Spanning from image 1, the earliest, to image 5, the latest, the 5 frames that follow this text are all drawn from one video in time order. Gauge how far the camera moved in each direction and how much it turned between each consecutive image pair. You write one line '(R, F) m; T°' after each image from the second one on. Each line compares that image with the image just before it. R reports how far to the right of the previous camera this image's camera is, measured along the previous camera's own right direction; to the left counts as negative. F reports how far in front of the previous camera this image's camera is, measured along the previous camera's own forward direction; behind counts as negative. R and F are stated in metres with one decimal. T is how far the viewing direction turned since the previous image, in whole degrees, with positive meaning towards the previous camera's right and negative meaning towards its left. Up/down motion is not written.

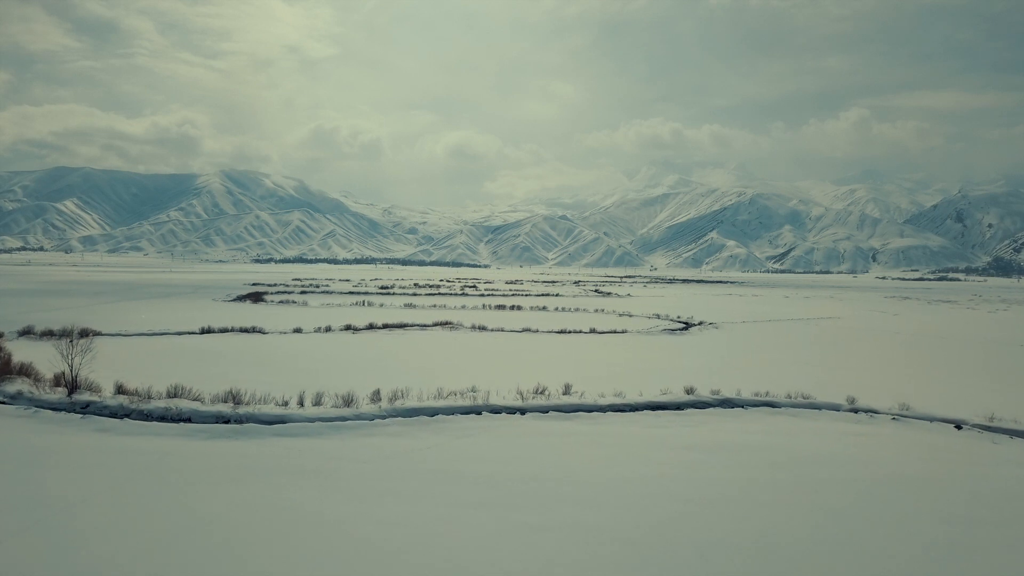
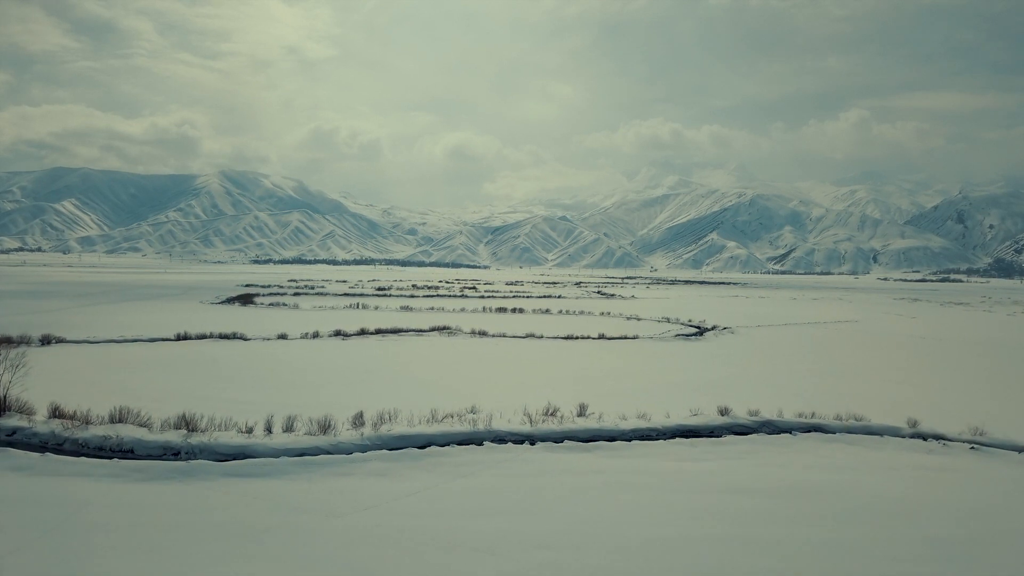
(-0.1, +1.3) m; 0°
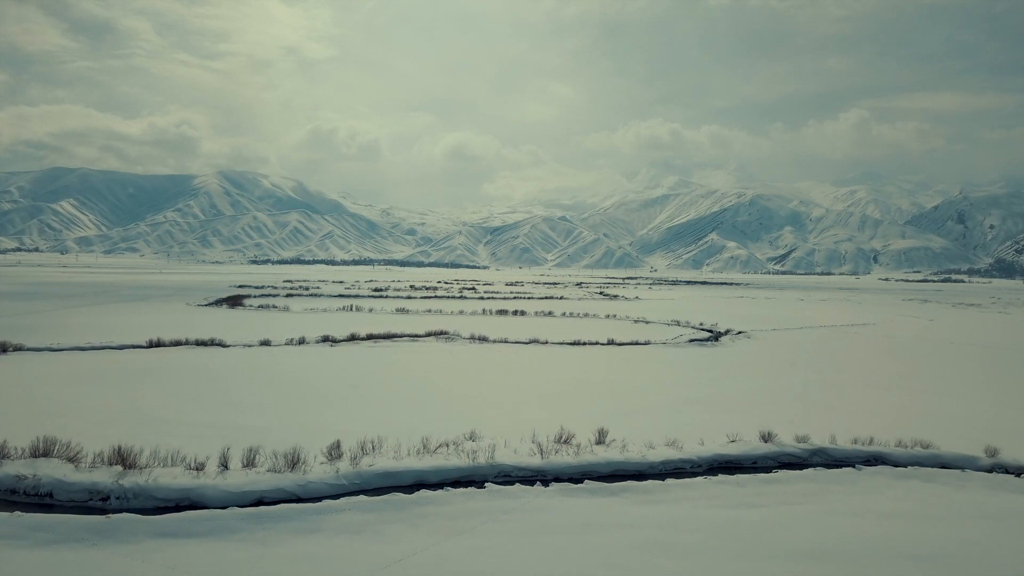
(-0.1, +1.2) m; 0°
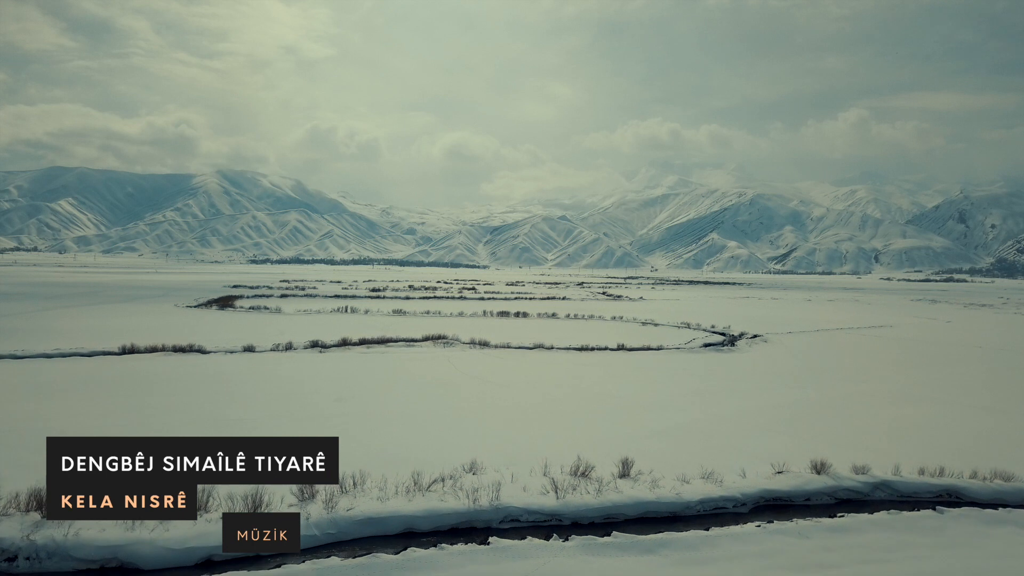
(-0.1, +1.0) m; 0°
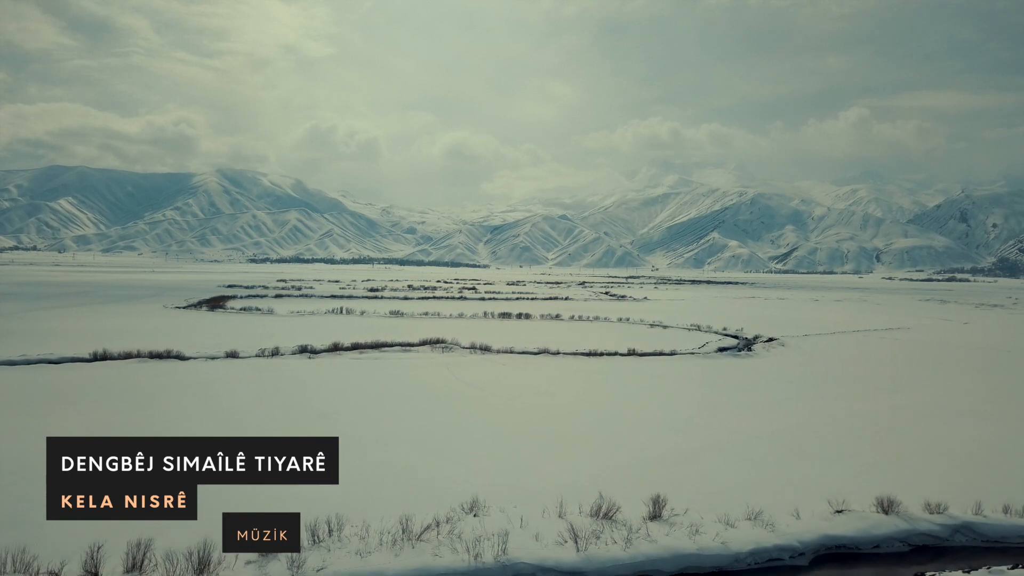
(-0.1, +0.9) m; 0°
